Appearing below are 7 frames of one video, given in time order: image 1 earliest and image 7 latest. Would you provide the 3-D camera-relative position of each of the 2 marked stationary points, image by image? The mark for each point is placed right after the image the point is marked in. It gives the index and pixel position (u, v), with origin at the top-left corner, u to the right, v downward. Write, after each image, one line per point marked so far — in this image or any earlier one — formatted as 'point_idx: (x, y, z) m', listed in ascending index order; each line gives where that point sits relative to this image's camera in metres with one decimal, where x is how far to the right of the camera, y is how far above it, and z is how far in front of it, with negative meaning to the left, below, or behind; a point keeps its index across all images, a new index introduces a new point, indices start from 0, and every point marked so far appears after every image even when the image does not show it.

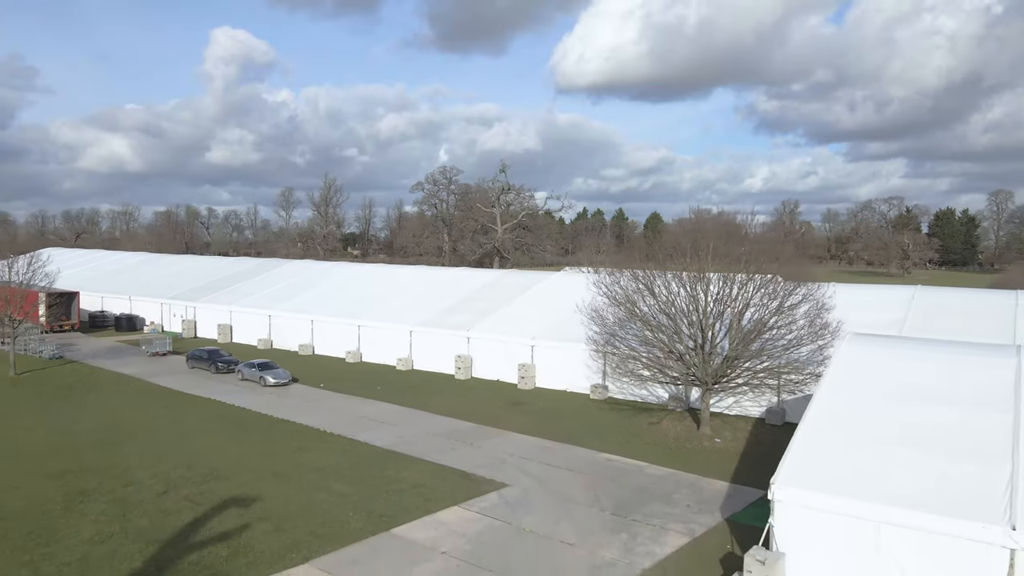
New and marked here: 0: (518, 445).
0: (+0.1, -2.9, +16.3) m
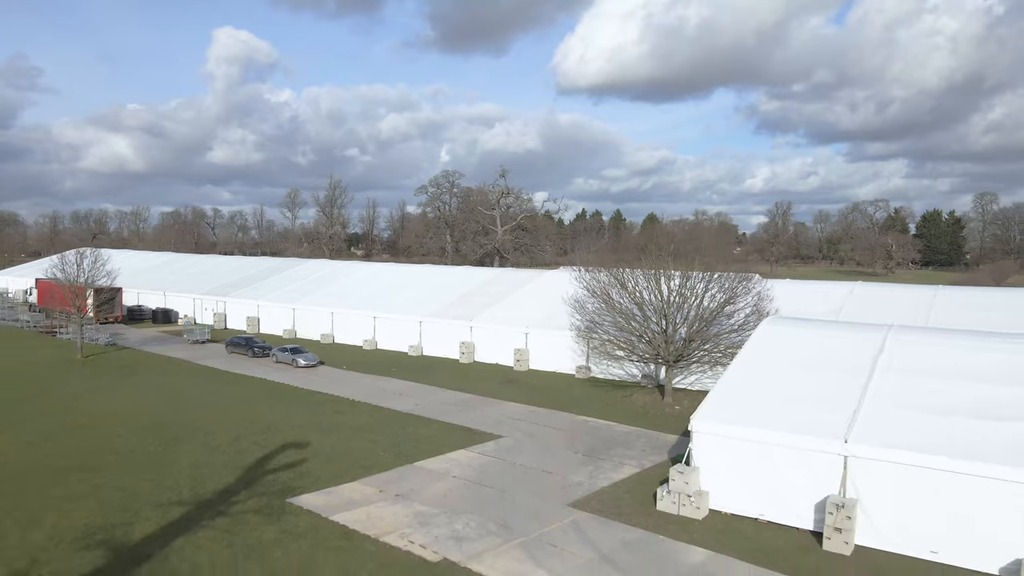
0: (0.0, -2.8, +20.0) m
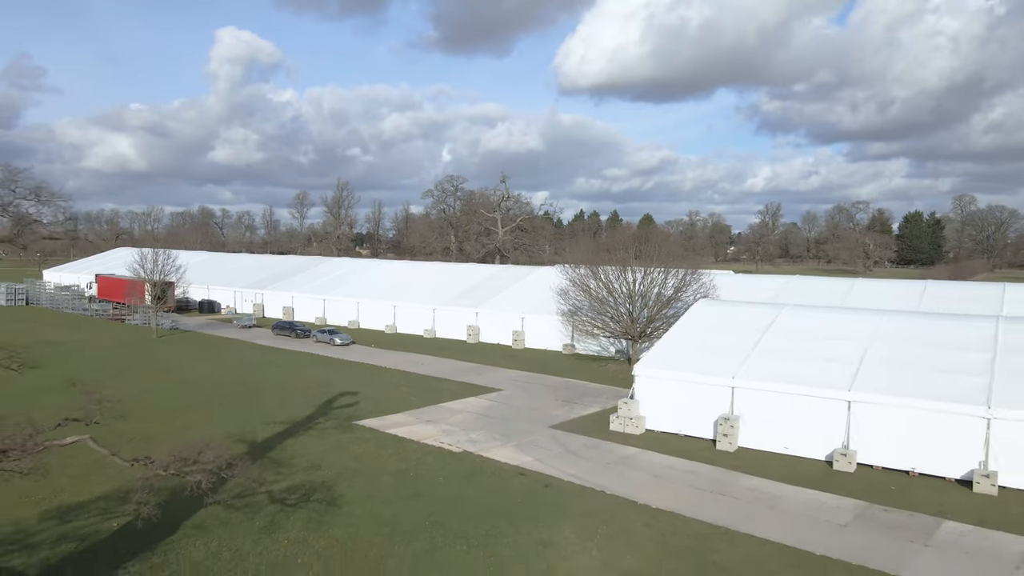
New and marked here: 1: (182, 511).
0: (0.0, -2.5, +25.7) m
1: (-4.5, -3.0, +11.9) m
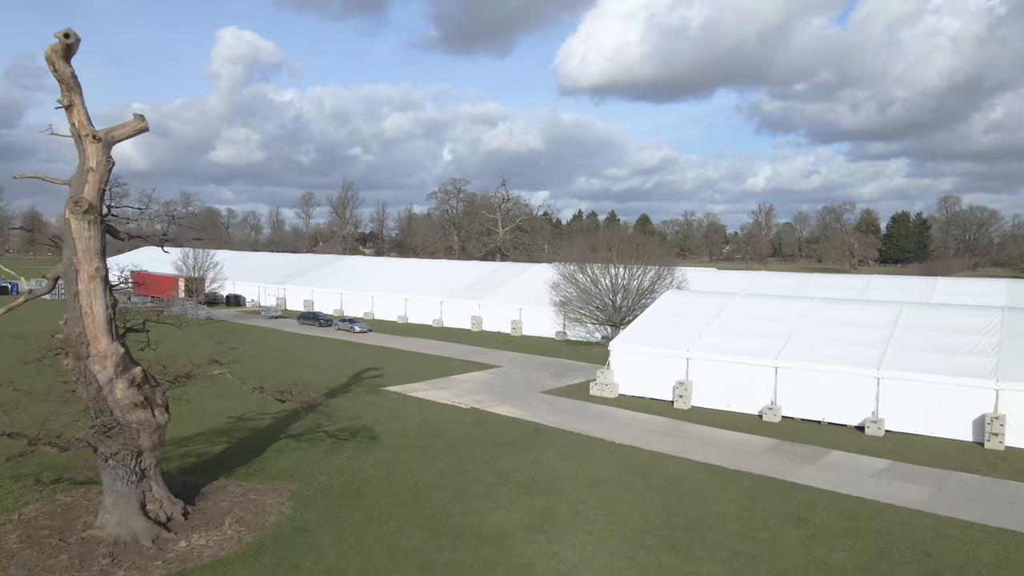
0: (-0.1, -2.3, +29.8) m
1: (-4.5, -2.8, +16.1) m
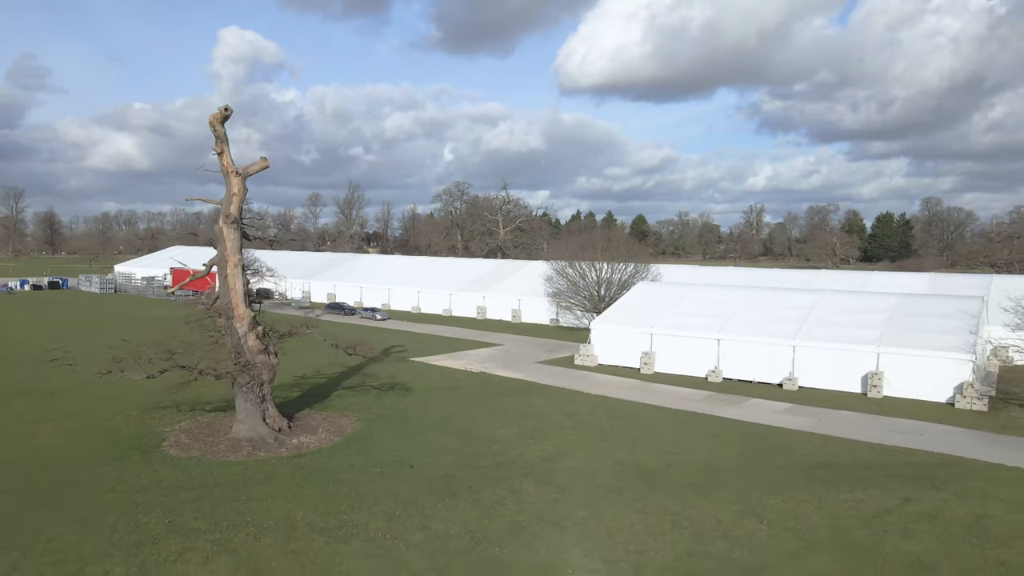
0: (-0.1, -1.9, +35.4) m
1: (-4.5, -2.5, +21.6) m
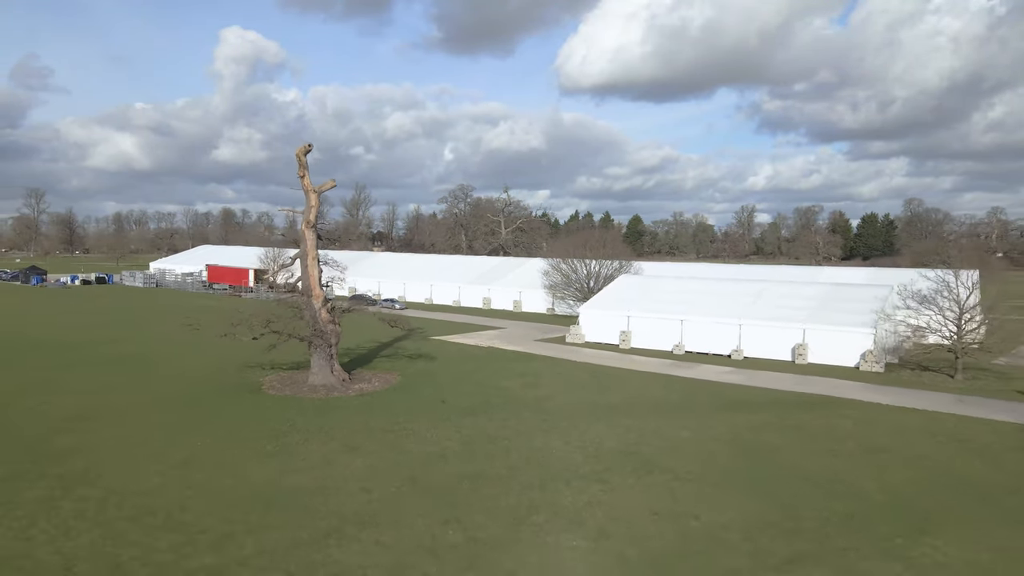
0: (0.0, -1.6, +41.4) m
1: (-4.4, -2.2, +27.6) m
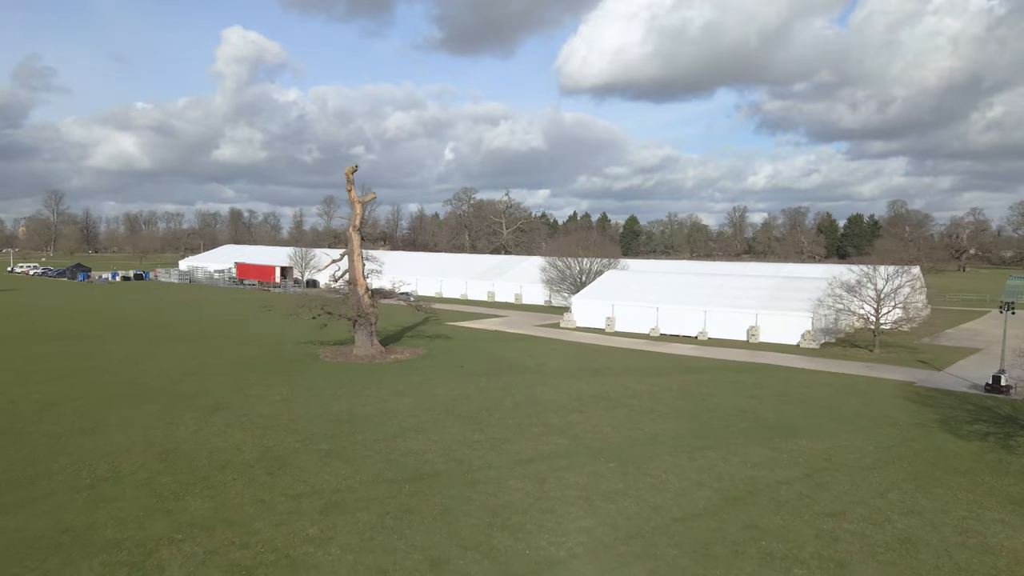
0: (+0.1, -1.3, +47.3) m
1: (-4.3, -1.9, +33.5) m
